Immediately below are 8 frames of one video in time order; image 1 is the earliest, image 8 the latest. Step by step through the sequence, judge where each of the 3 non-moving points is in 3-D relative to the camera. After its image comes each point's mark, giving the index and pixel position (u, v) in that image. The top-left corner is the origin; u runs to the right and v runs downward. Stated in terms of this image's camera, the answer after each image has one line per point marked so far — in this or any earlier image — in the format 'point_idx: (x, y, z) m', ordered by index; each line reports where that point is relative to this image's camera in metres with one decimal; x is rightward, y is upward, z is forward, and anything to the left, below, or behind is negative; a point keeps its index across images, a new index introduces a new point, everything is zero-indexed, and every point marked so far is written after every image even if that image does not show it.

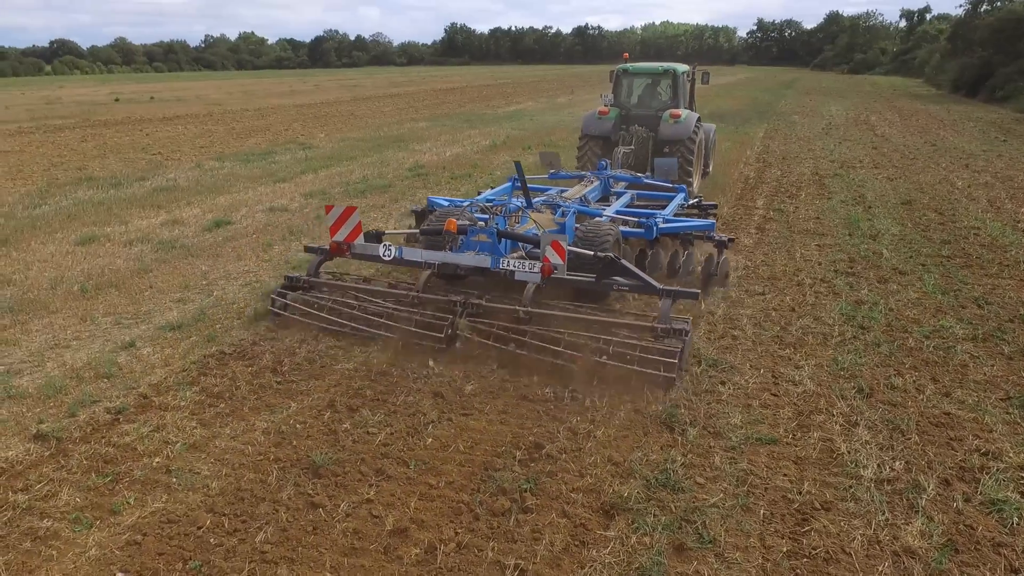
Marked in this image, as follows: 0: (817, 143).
0: (+6.7, +3.2, +15.4) m
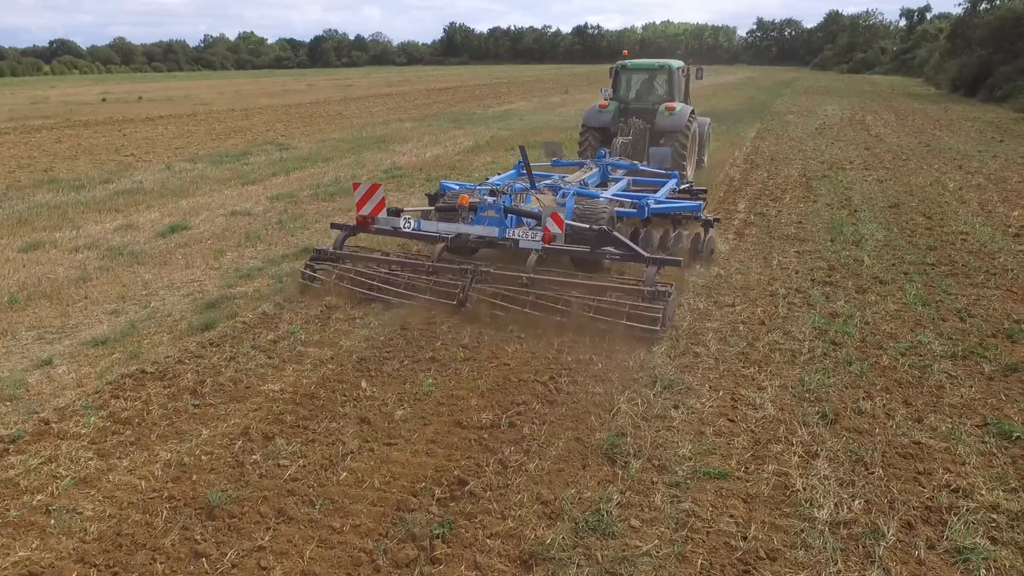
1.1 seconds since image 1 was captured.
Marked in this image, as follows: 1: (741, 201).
0: (+6.3, +3.1, +15.1) m
1: (+2.9, +1.1, +9.1) m
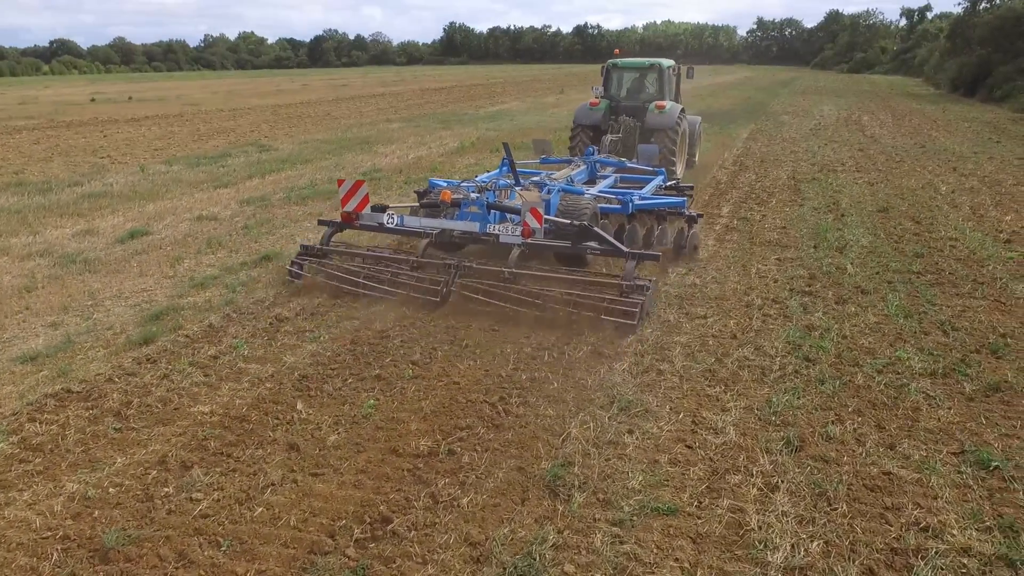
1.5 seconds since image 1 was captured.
0: (+6.1, +3.0, +14.8) m
1: (+2.7, +1.0, +8.8) m
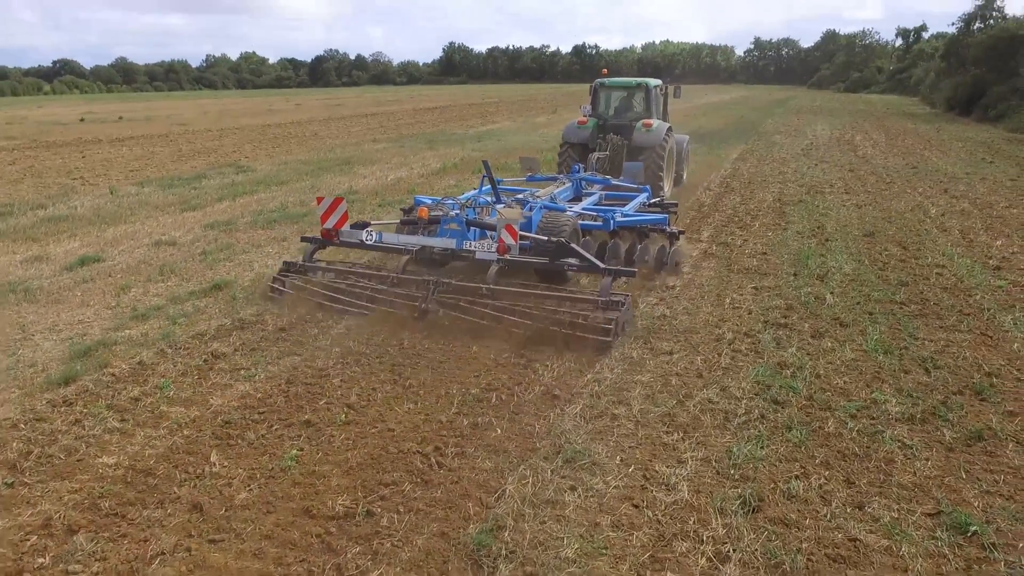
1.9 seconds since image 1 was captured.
0: (+5.8, +2.5, +14.6) m
1: (+2.4, +0.7, +8.5) m
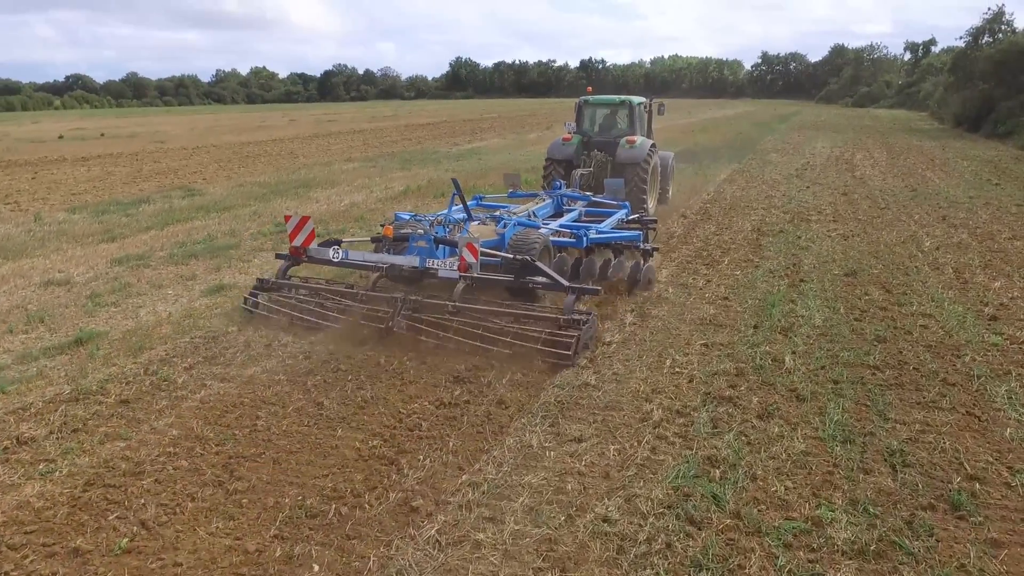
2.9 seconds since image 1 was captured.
0: (+5.2, +1.9, +13.6) m
1: (+1.7, +0.2, +7.6) m
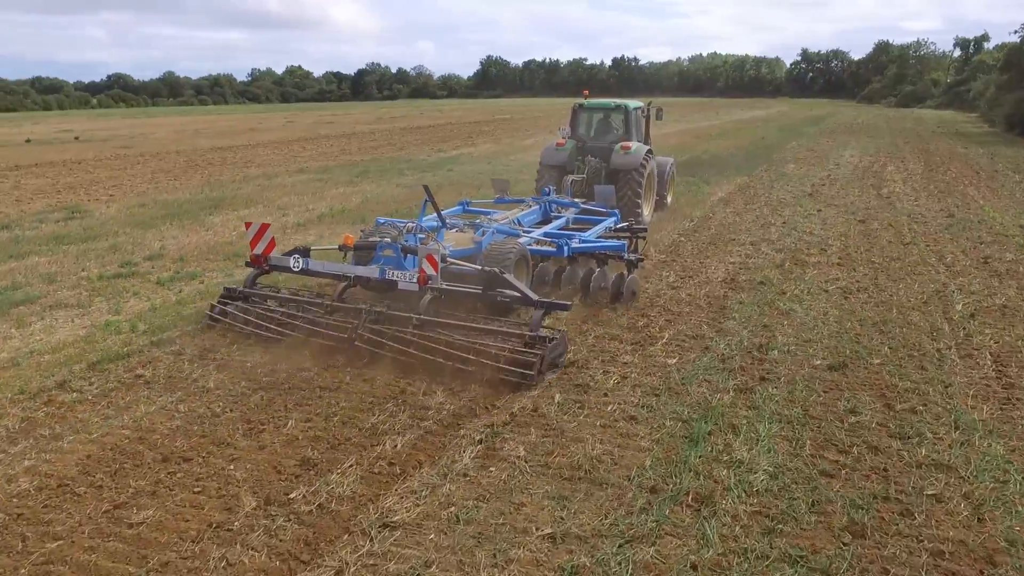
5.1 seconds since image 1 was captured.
0: (+4.4, +1.2, +11.3) m
1: (+0.6, -0.4, +5.5) m
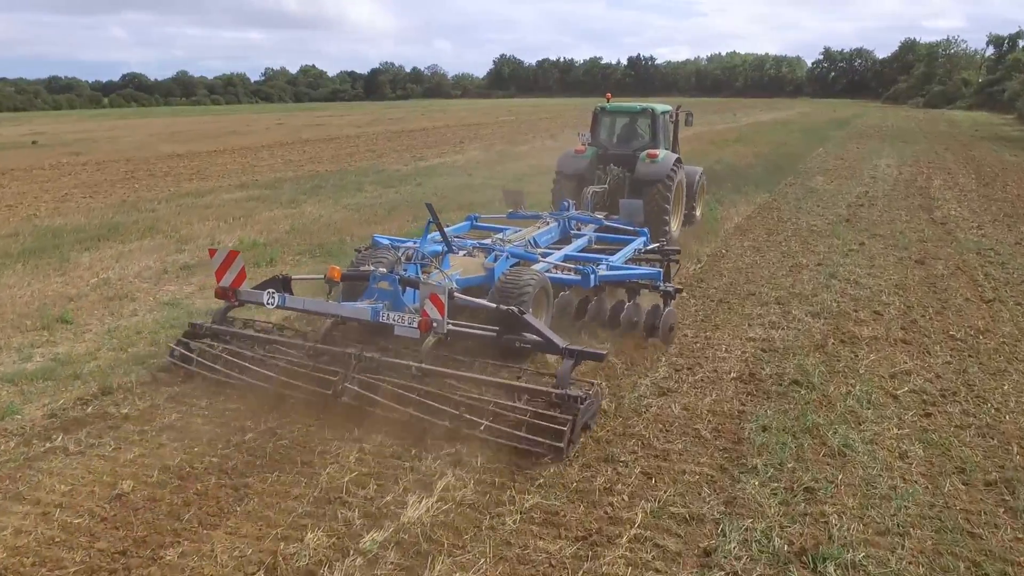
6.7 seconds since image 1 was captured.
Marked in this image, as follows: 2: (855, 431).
0: (+3.9, +0.5, +8.9) m
1: (-0.1, -1.1, +3.2) m
2: (+2.0, -0.8, +4.1) m
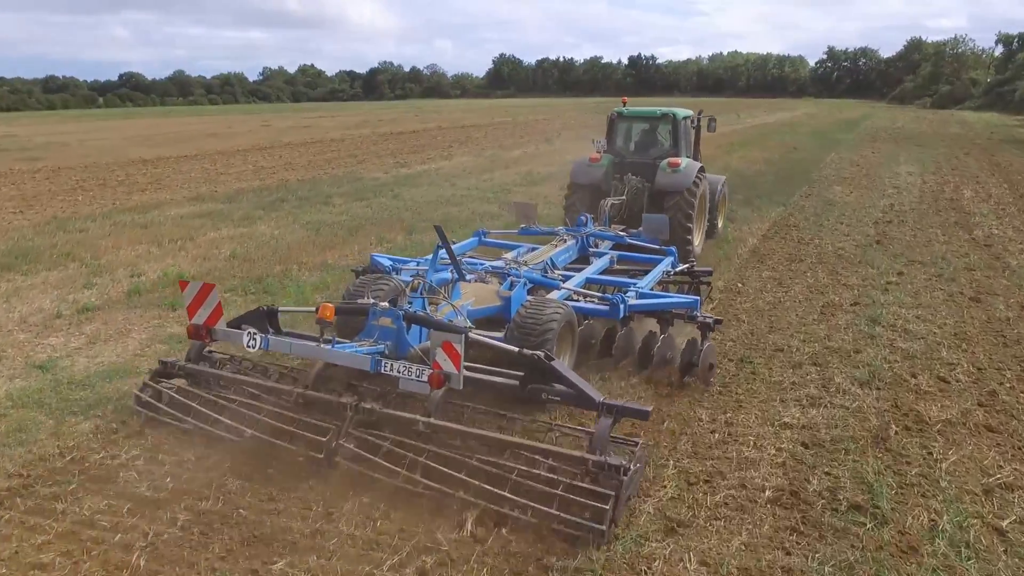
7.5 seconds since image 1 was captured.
0: (+3.6, +0.1, +7.5) m
1: (-0.3, -1.5, +1.8) m
2: (+1.8, -1.3, +2.7) m
